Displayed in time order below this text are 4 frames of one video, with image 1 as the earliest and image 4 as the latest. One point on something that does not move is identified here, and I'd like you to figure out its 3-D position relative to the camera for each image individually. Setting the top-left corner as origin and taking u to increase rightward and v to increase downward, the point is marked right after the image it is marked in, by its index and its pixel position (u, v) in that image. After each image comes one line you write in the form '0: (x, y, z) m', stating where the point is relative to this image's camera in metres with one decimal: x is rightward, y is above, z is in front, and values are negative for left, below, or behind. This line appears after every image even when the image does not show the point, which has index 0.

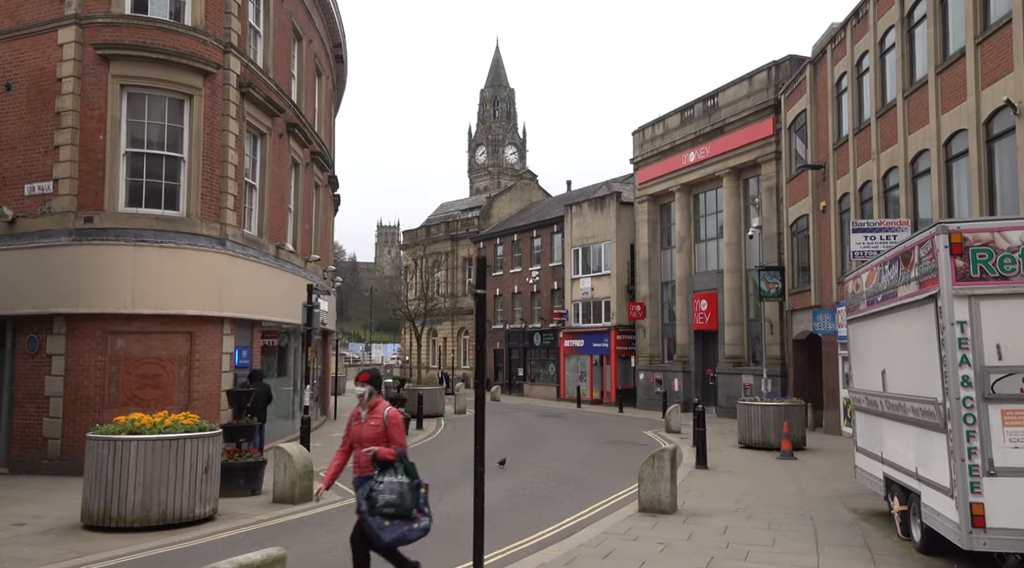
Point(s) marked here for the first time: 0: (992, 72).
0: (+8.8, +3.9, +14.0) m
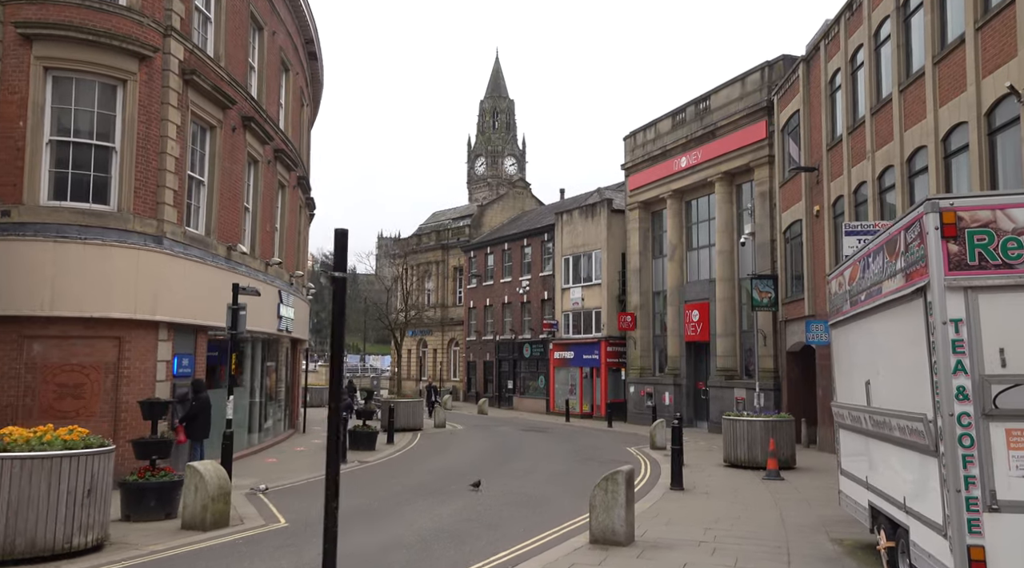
0: (+8.1, +3.8, +12.9) m
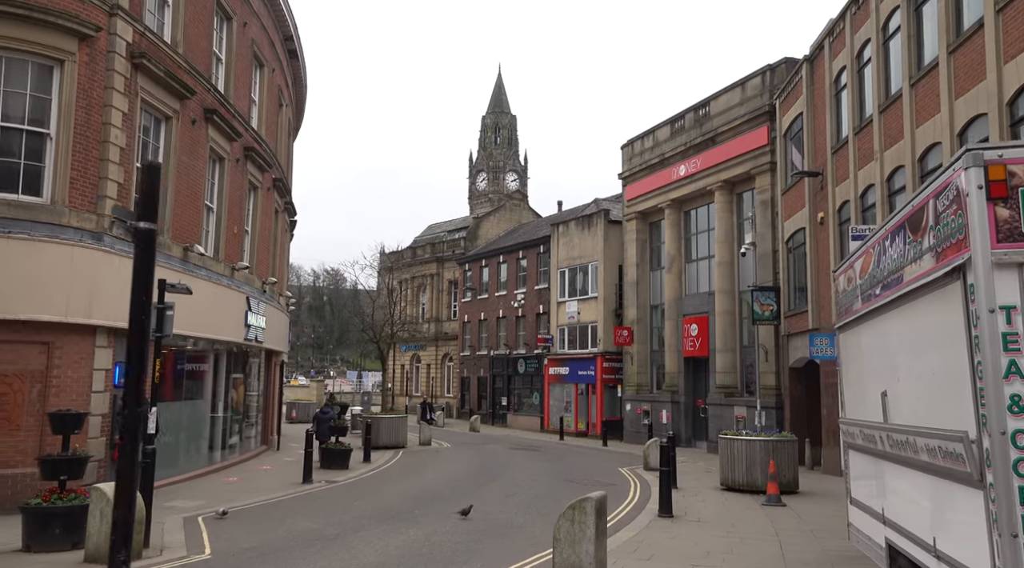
0: (+7.7, +3.7, +11.7) m
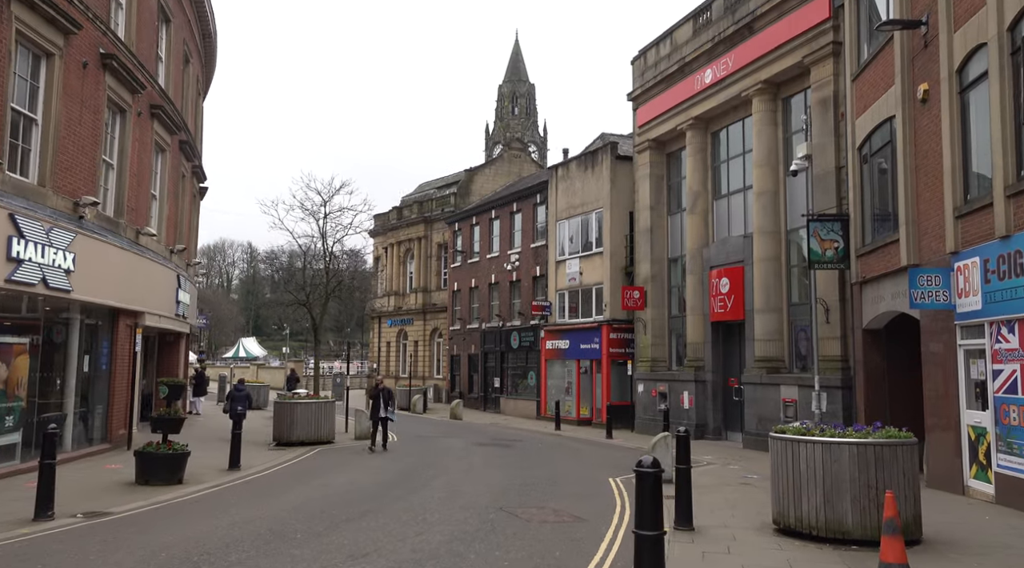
0: (+6.1, +5.0, +4.3) m
